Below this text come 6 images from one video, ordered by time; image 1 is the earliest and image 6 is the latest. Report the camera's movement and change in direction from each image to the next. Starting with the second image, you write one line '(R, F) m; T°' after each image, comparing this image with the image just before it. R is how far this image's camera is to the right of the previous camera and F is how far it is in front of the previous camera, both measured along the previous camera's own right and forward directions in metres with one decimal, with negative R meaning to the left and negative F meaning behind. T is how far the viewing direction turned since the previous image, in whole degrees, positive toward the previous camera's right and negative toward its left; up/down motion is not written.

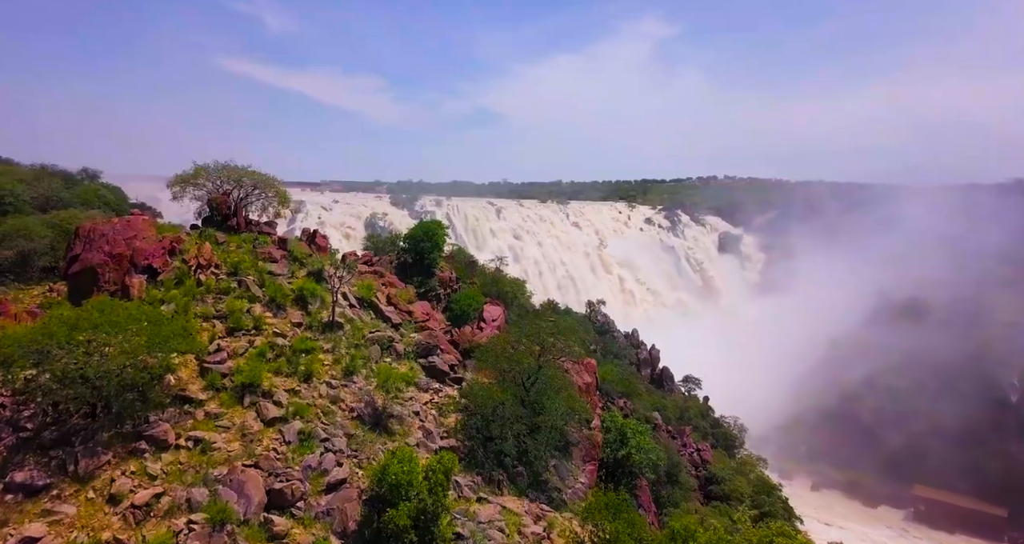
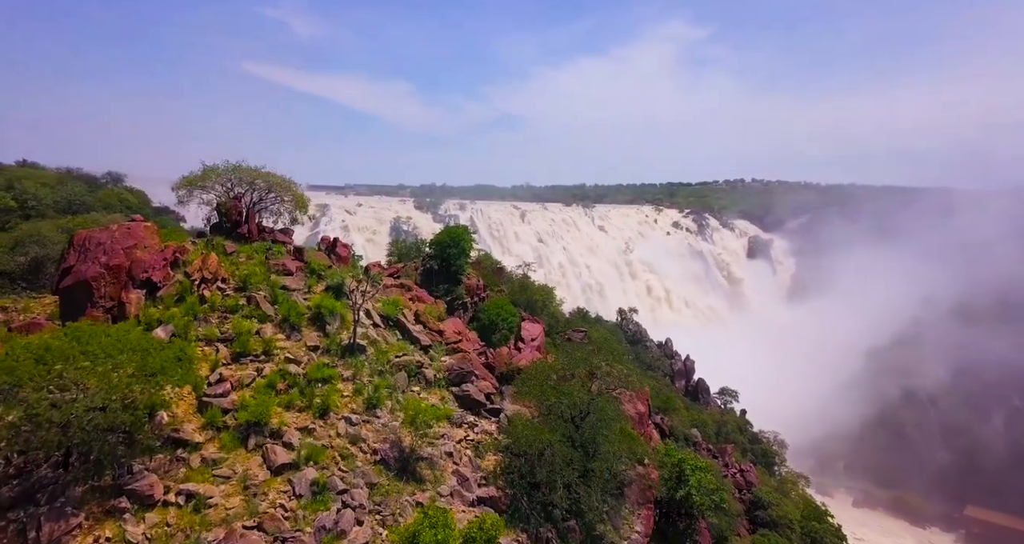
(-0.7, +2.4) m; -2°
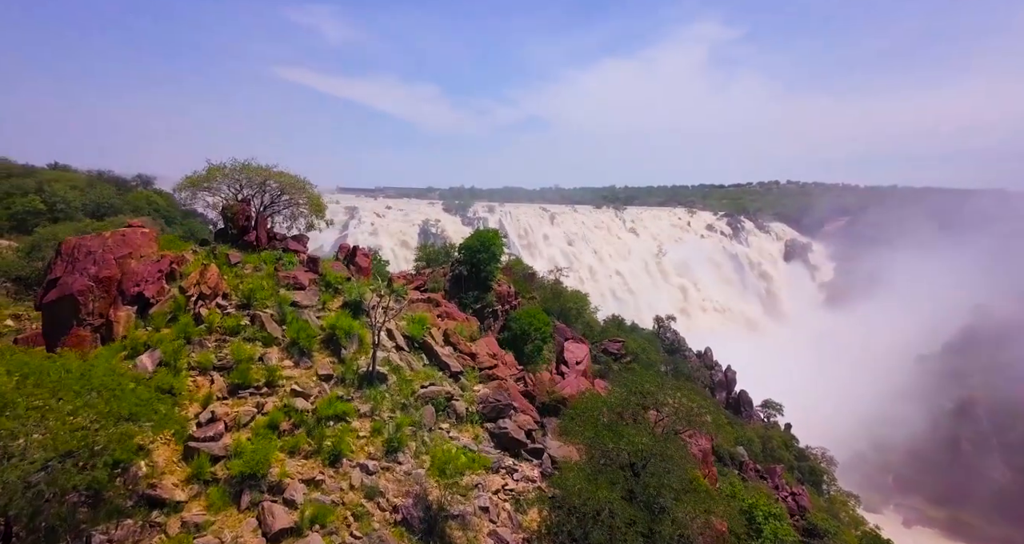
(-0.5, +2.4) m; -3°
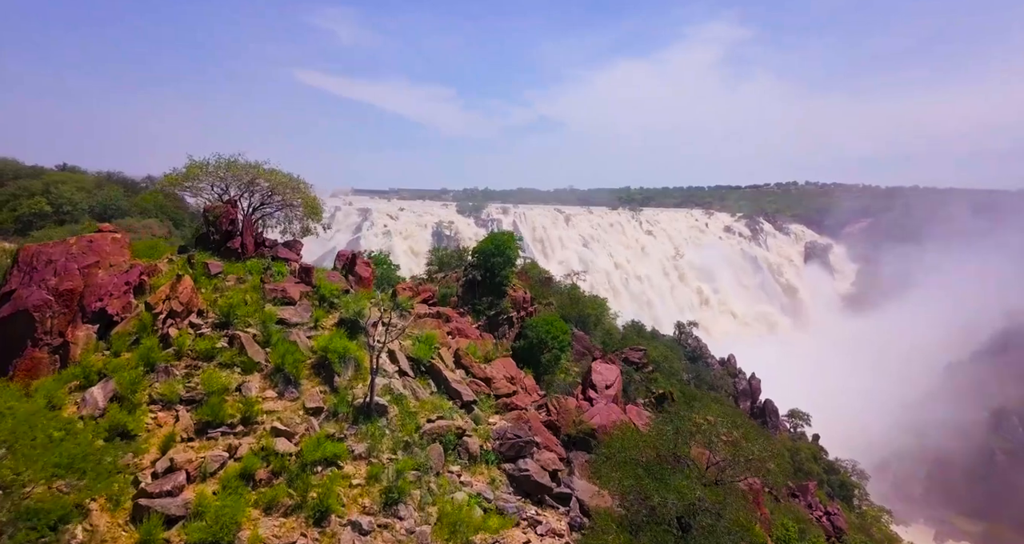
(-0.2, +2.0) m; -1°
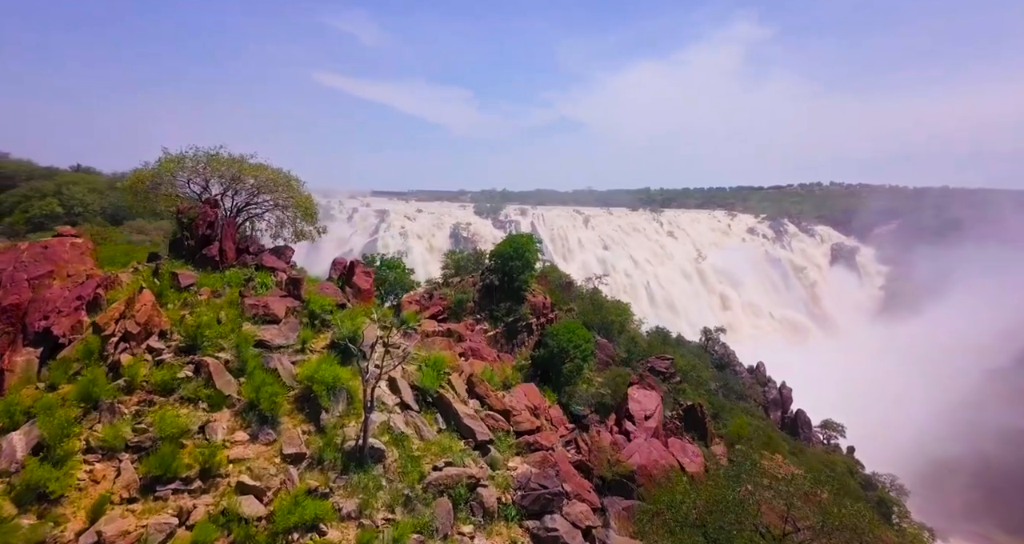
(-0.1, +2.1) m; -2°
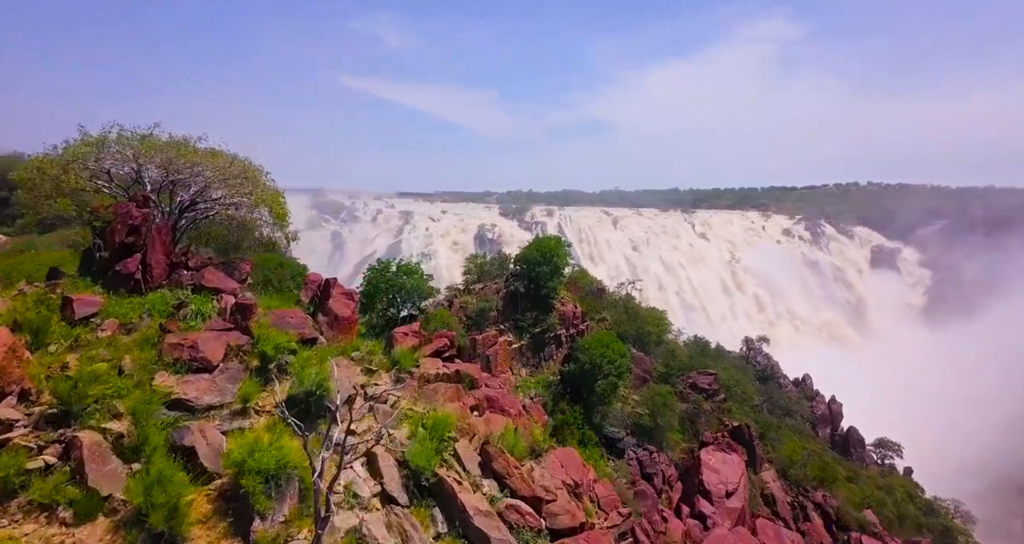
(-0.1, +3.4) m; -3°
